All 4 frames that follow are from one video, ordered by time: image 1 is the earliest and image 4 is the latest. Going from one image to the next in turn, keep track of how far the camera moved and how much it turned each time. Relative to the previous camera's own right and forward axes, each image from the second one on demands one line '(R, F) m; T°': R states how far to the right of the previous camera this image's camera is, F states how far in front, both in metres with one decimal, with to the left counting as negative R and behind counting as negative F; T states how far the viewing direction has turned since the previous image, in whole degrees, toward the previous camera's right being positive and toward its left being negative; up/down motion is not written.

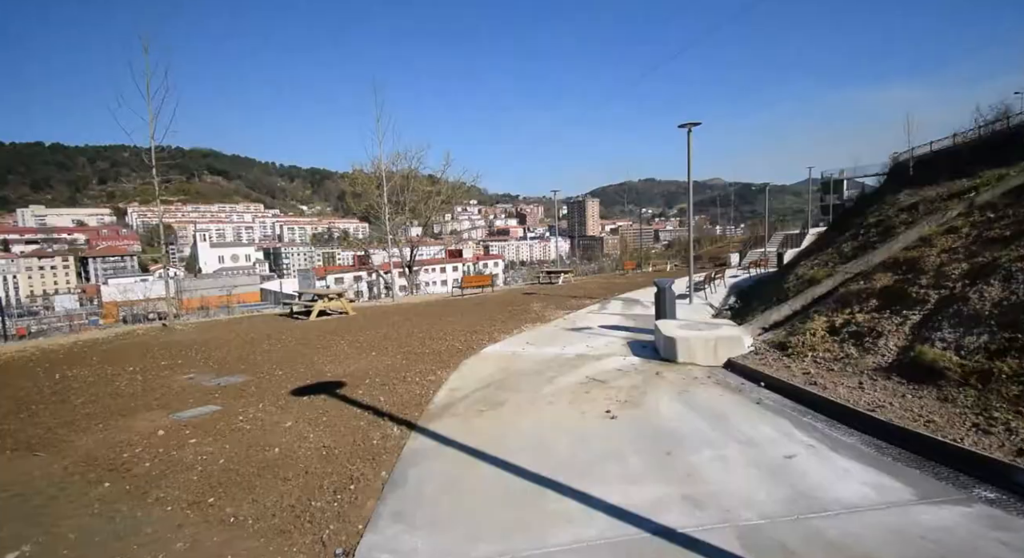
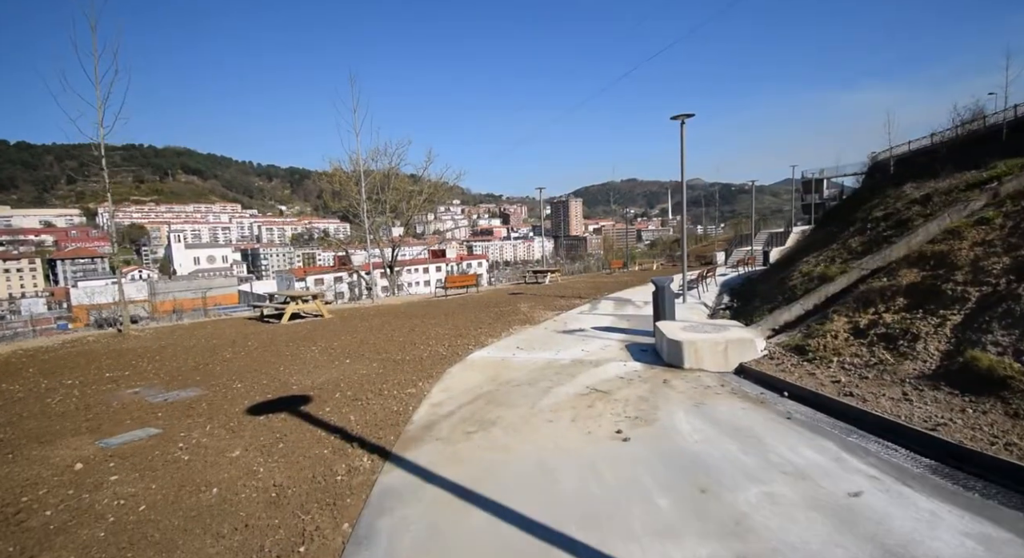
(-0.1, +0.8) m; +2°
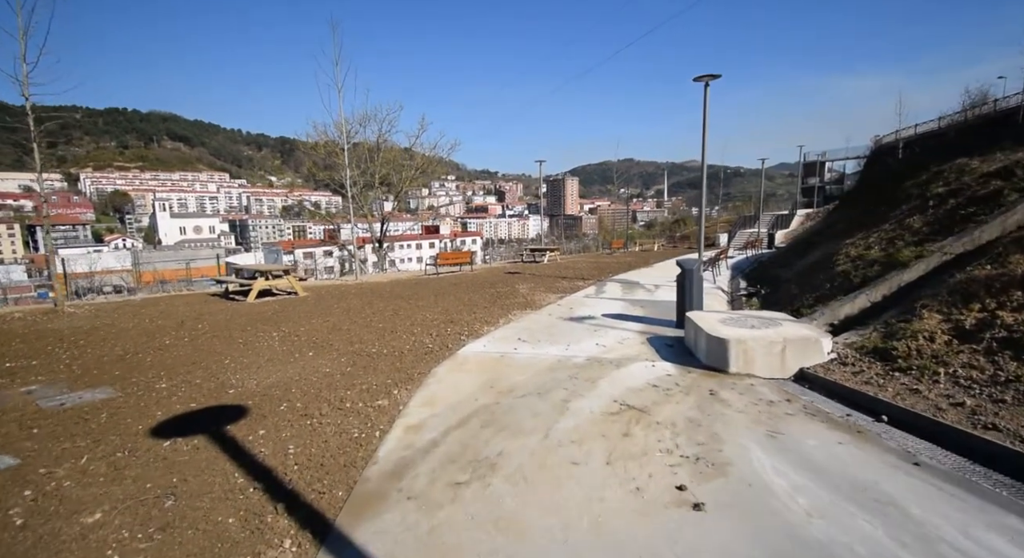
(-0.1, +1.5) m; +1°
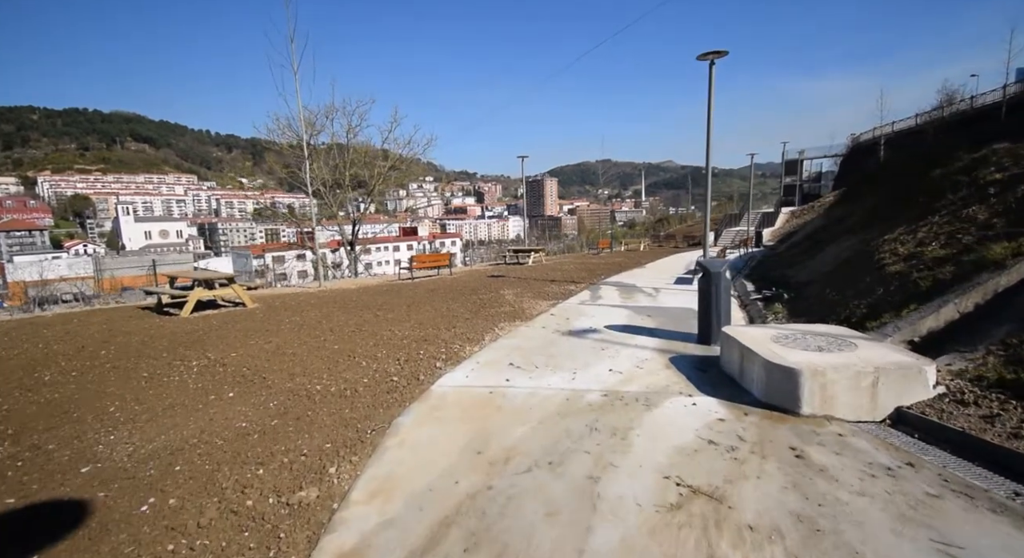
(-0.1, +1.5) m; +2°
